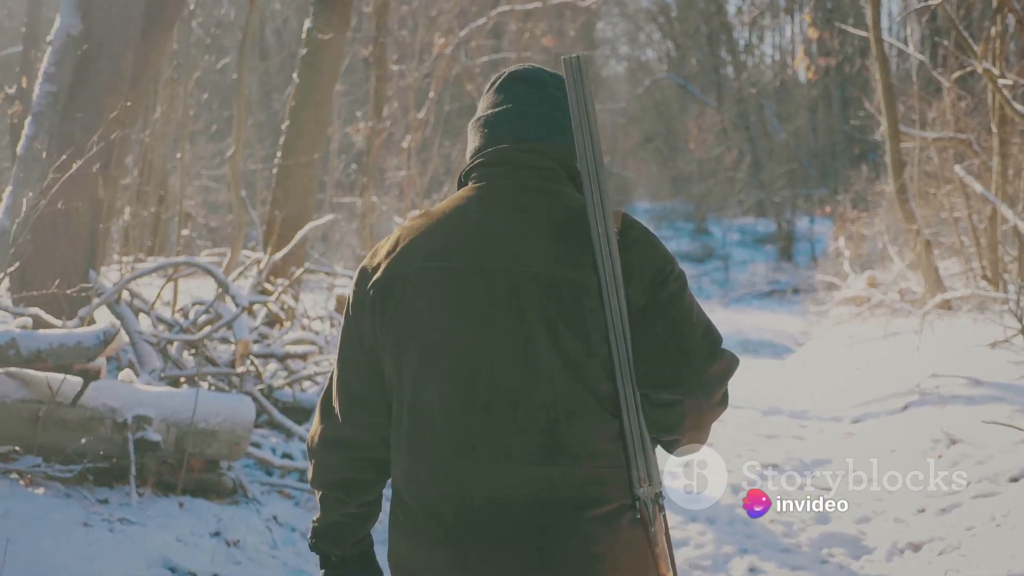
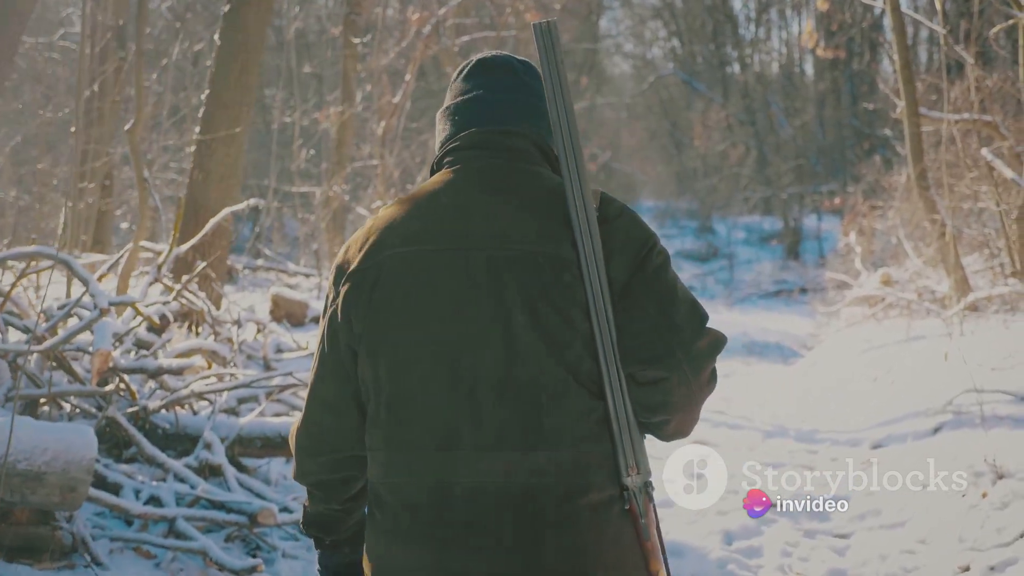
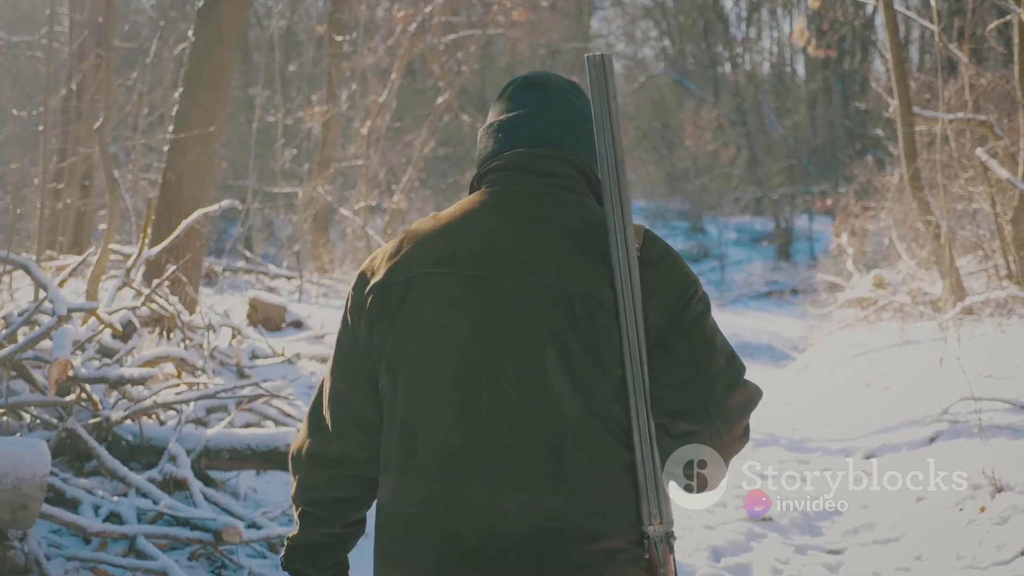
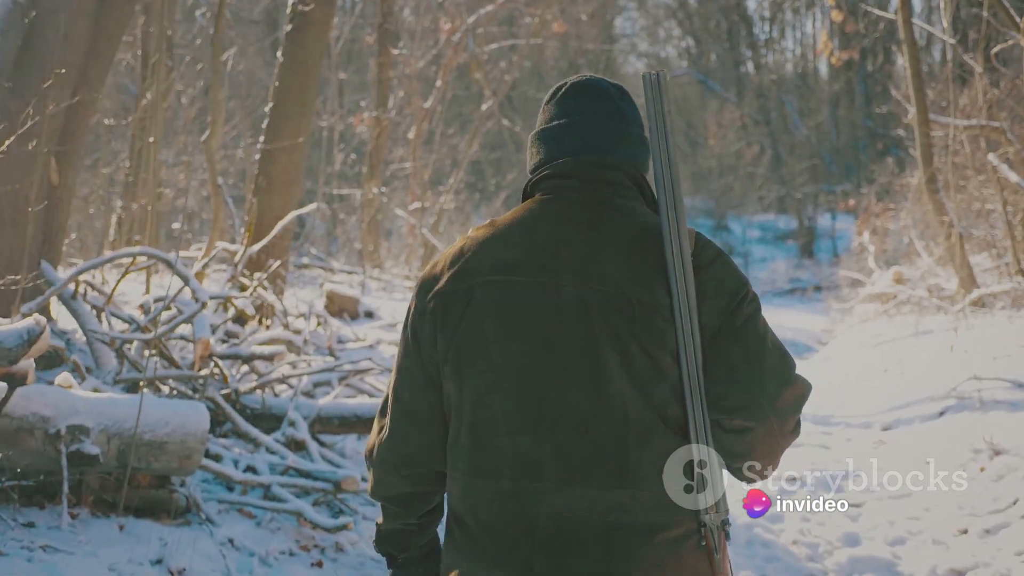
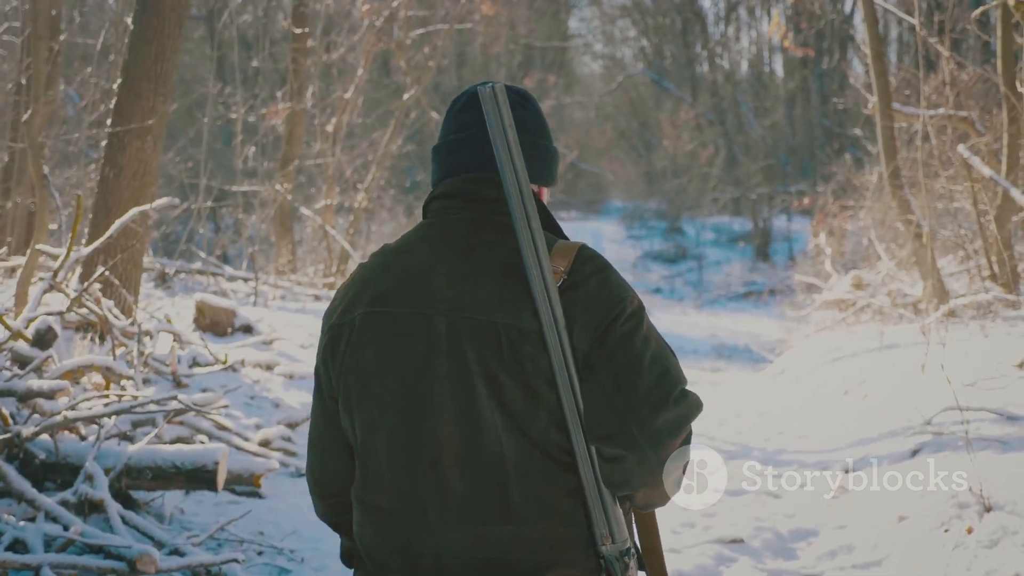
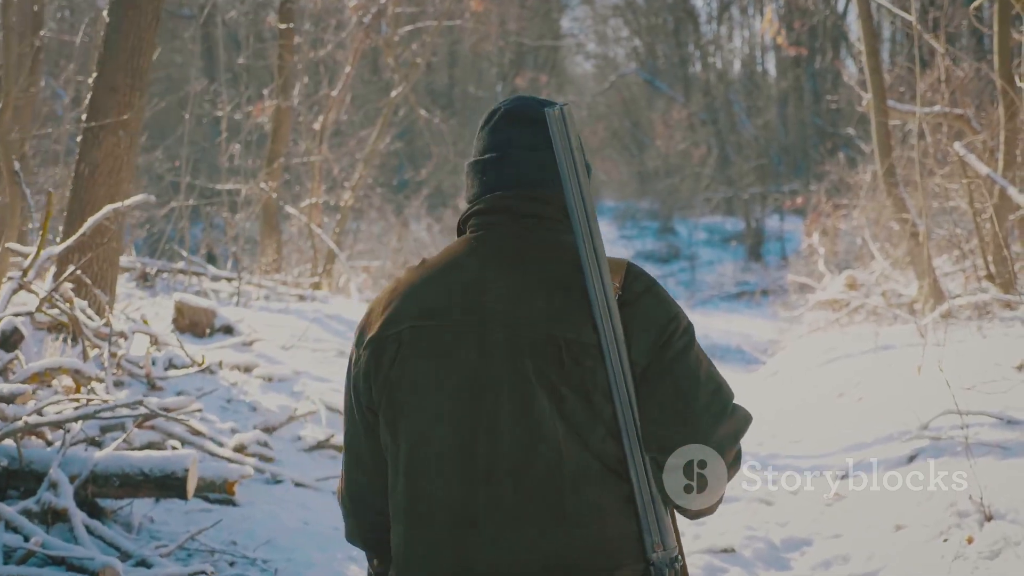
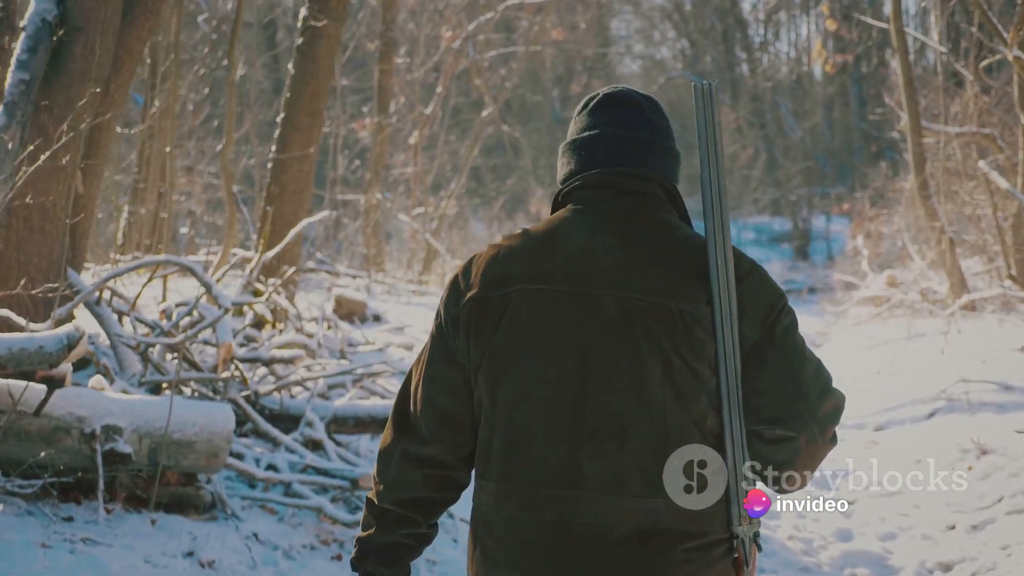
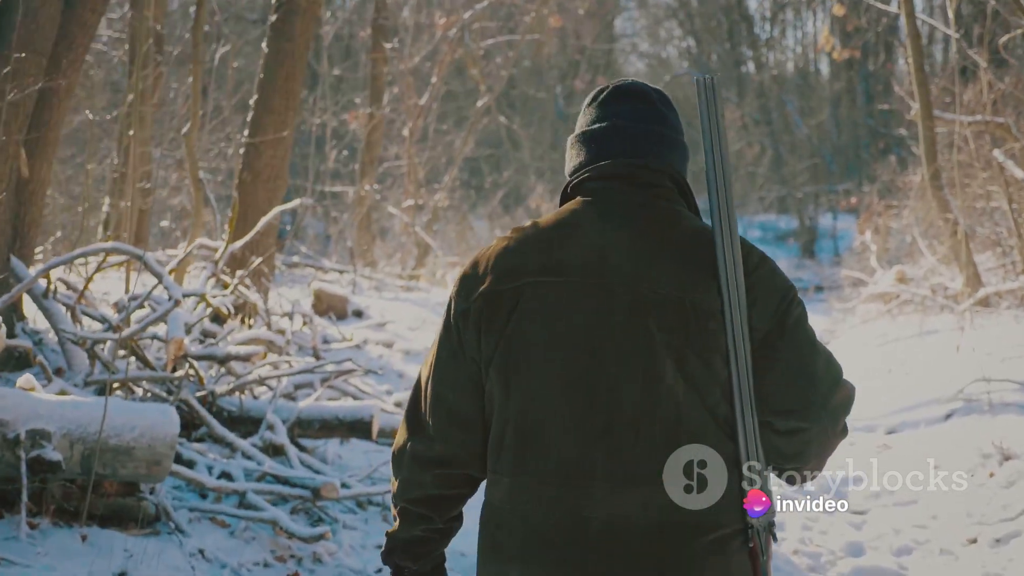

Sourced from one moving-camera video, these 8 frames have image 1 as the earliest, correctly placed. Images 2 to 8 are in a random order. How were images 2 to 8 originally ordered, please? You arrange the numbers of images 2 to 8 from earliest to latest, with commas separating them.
7, 4, 8, 2, 3, 5, 6
